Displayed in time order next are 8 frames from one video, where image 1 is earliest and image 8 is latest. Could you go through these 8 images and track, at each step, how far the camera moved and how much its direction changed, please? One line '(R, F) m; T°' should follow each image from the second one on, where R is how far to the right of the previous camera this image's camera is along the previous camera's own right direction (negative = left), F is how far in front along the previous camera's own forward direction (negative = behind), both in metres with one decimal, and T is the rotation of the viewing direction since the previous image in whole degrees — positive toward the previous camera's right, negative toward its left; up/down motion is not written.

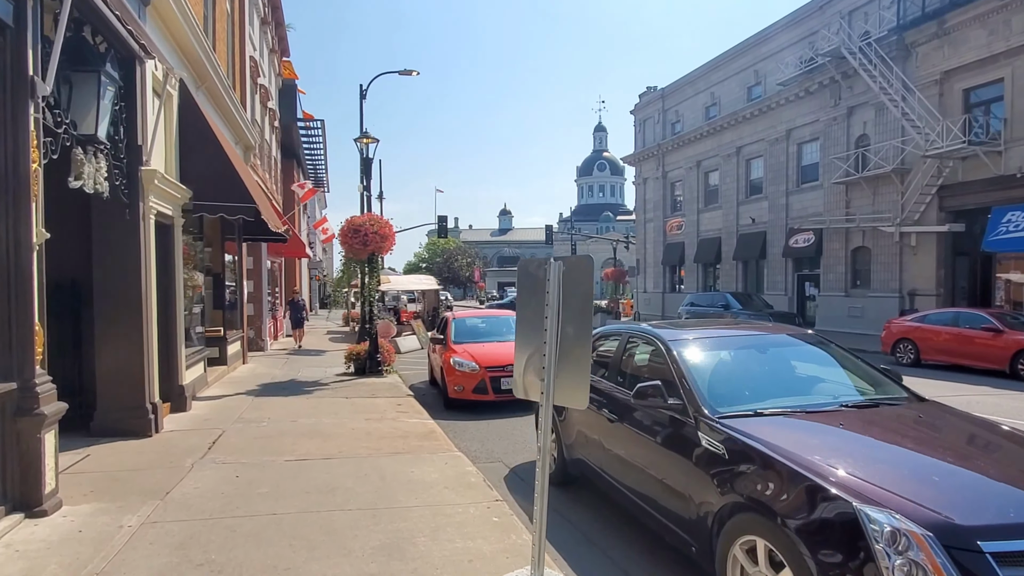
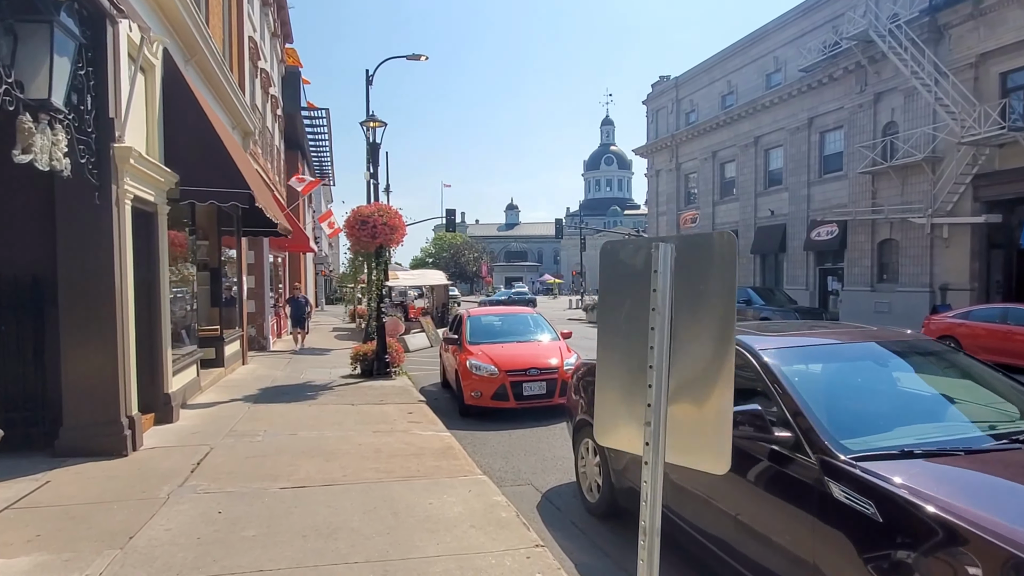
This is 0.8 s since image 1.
(-0.3, +1.0) m; -1°
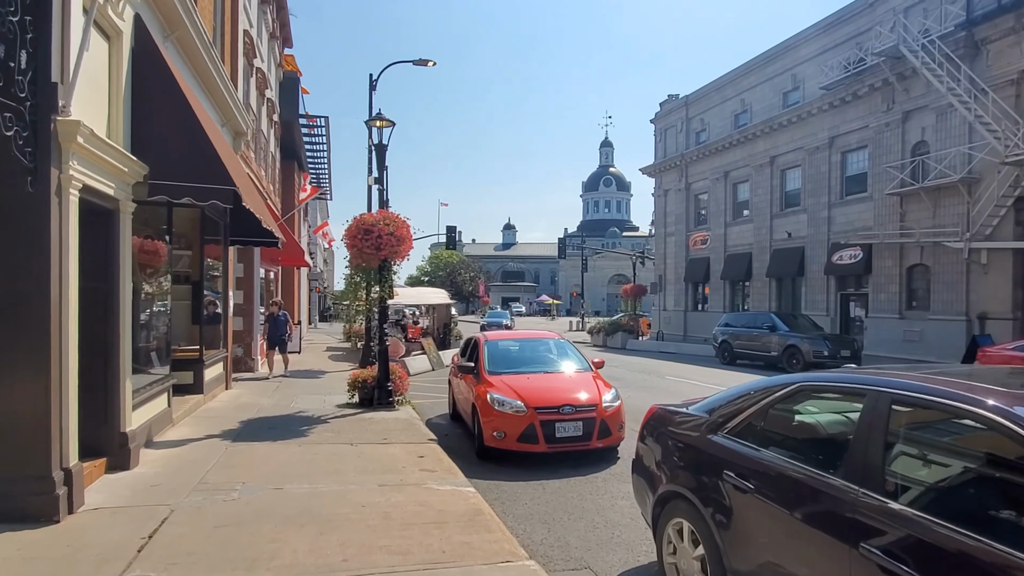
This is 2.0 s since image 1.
(-0.5, +1.5) m; +1°
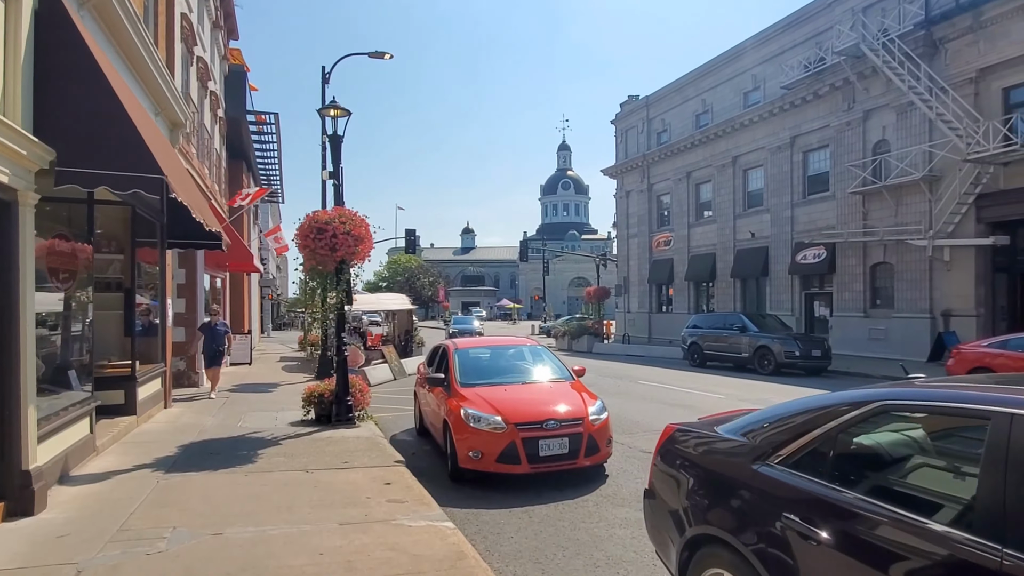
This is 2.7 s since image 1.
(-0.2, +0.9) m; +4°
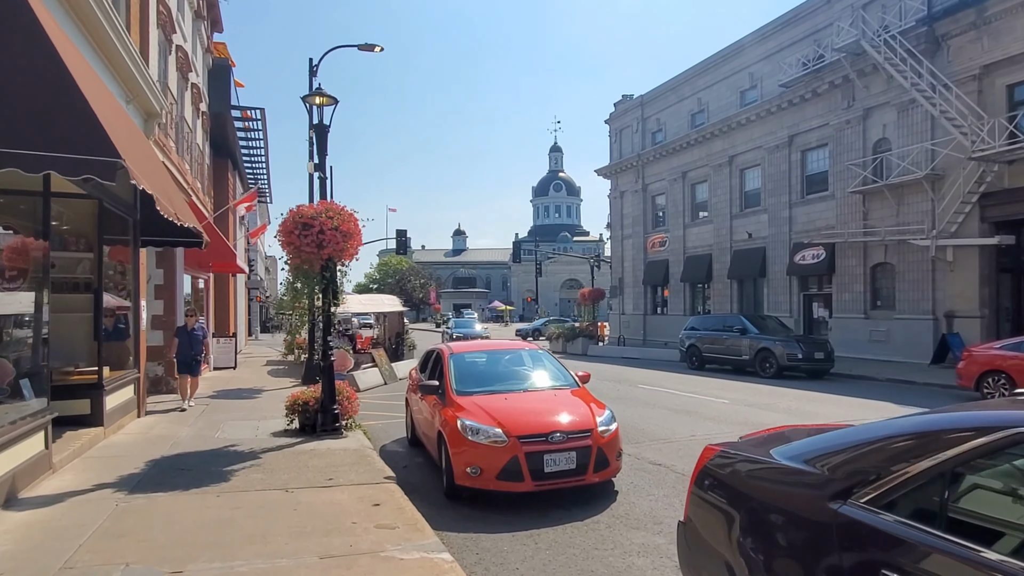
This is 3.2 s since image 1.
(-0.1, +0.7) m; +1°
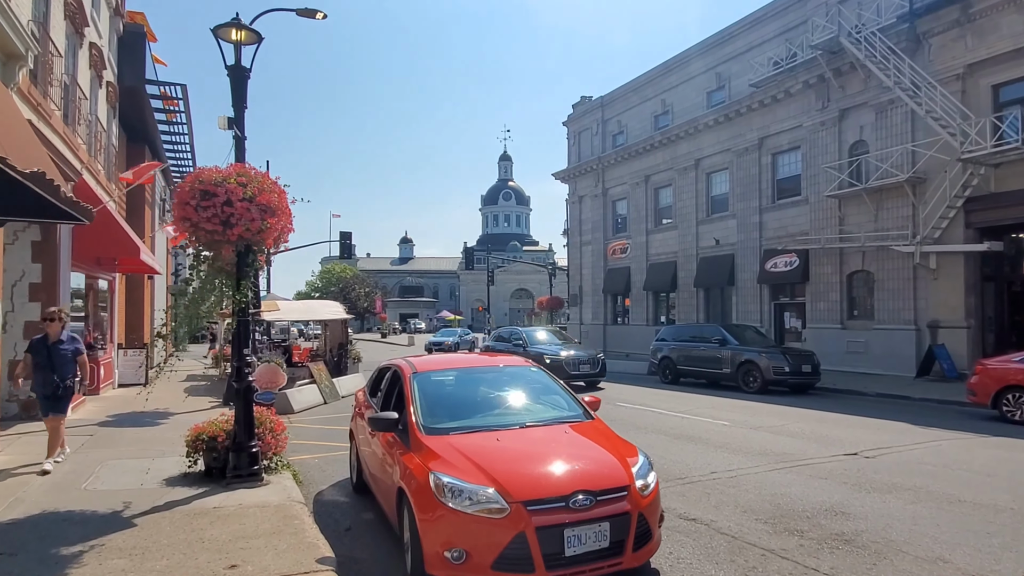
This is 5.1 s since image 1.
(-0.4, +2.2) m; +5°
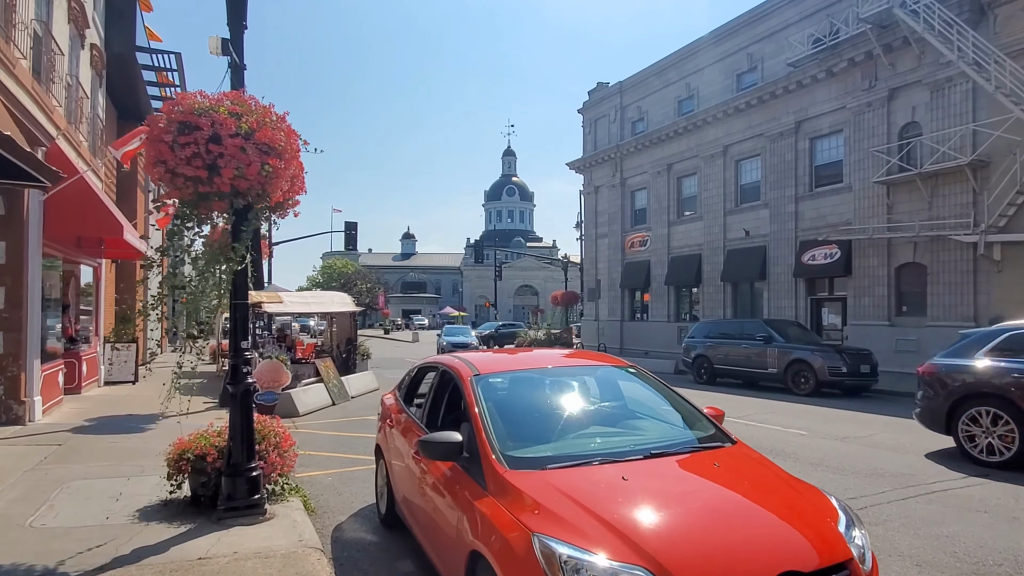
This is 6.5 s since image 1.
(-0.7, +1.7) m; 0°
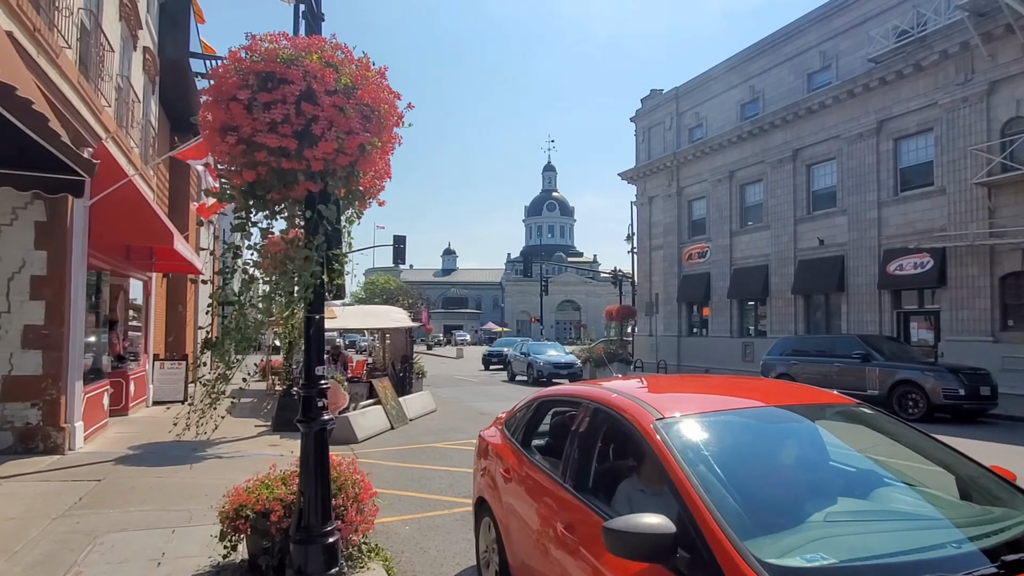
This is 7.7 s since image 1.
(-0.8, +1.3) m; -3°
